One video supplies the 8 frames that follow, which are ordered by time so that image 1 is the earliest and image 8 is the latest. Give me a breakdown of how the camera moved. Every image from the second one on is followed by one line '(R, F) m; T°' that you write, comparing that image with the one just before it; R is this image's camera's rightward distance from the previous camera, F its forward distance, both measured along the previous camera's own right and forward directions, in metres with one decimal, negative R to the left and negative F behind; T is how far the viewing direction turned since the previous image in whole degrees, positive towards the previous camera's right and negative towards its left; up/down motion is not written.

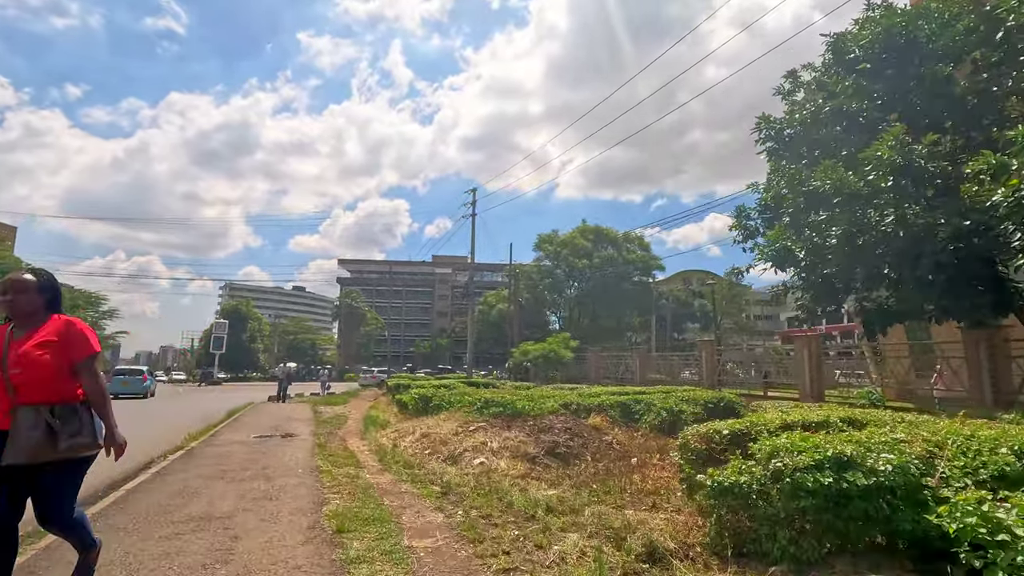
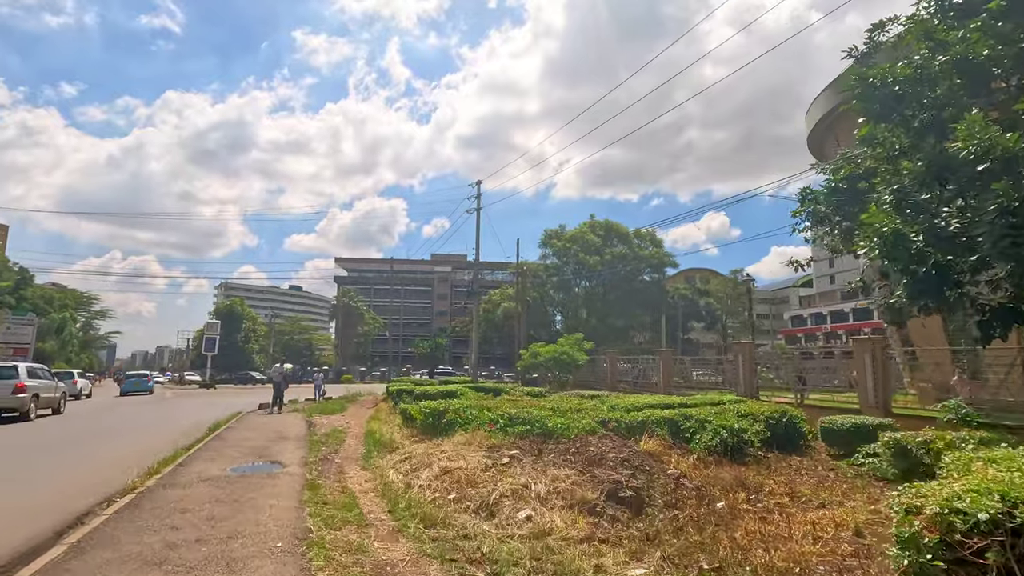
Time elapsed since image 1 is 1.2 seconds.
(-0.6, +2.0) m; 0°
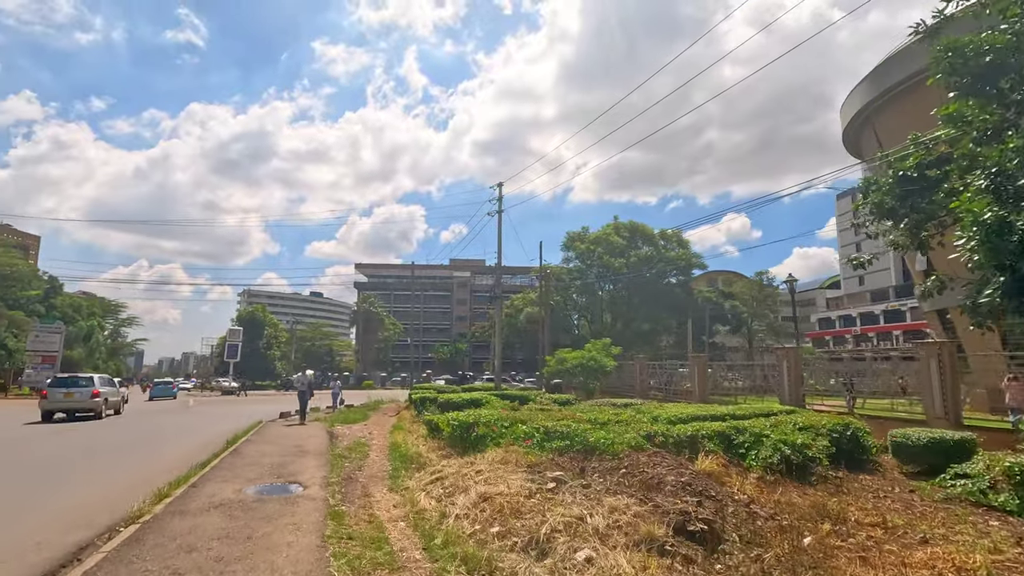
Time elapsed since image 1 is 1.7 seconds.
(-0.3, +0.8) m; -2°
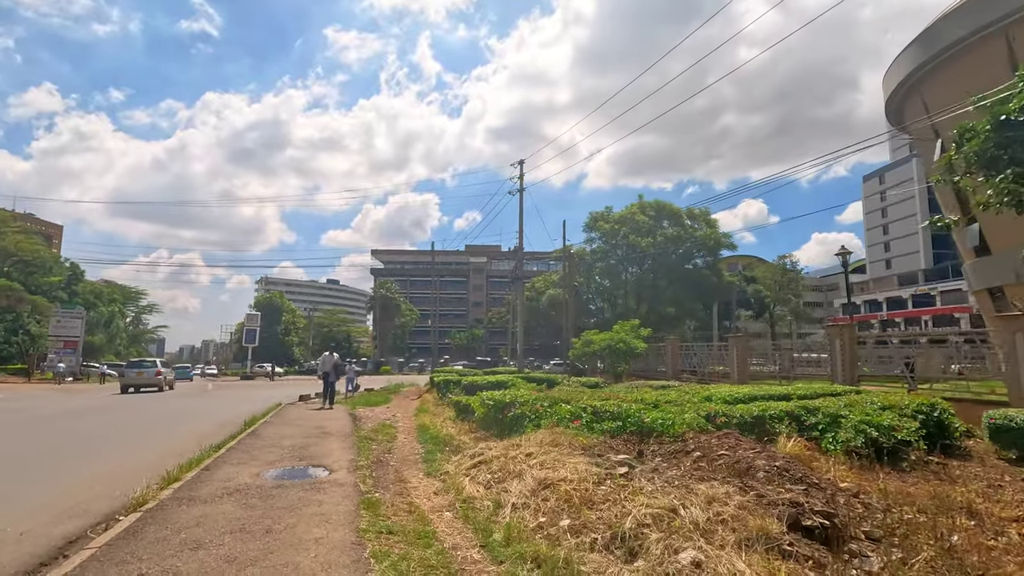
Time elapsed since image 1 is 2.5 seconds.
(-0.5, +1.1) m; -2°
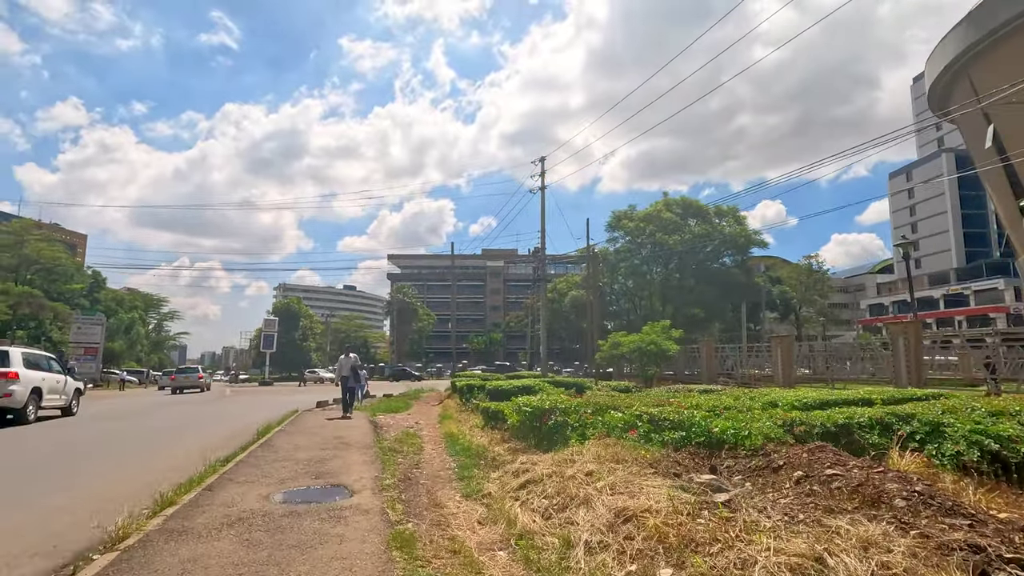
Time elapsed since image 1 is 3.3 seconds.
(-0.4, +1.1) m; -2°
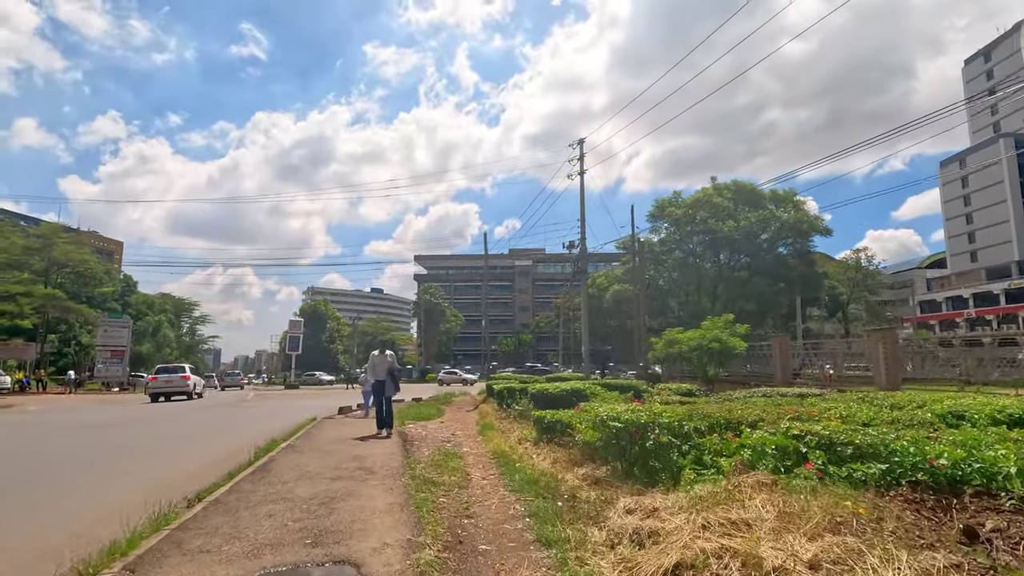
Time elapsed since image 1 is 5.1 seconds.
(-0.7, +2.6) m; -3°
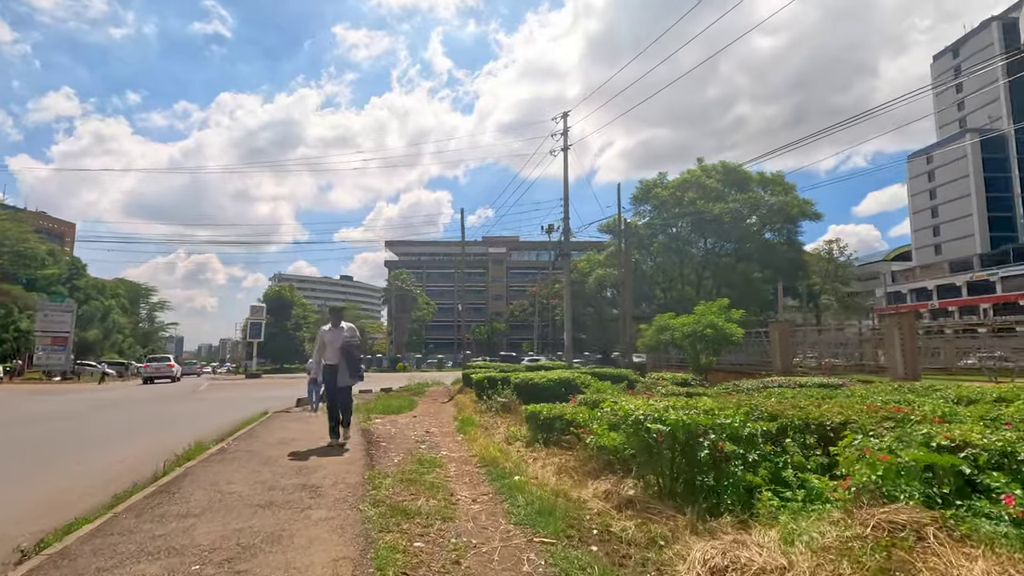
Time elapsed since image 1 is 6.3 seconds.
(-0.3, +2.0) m; +3°
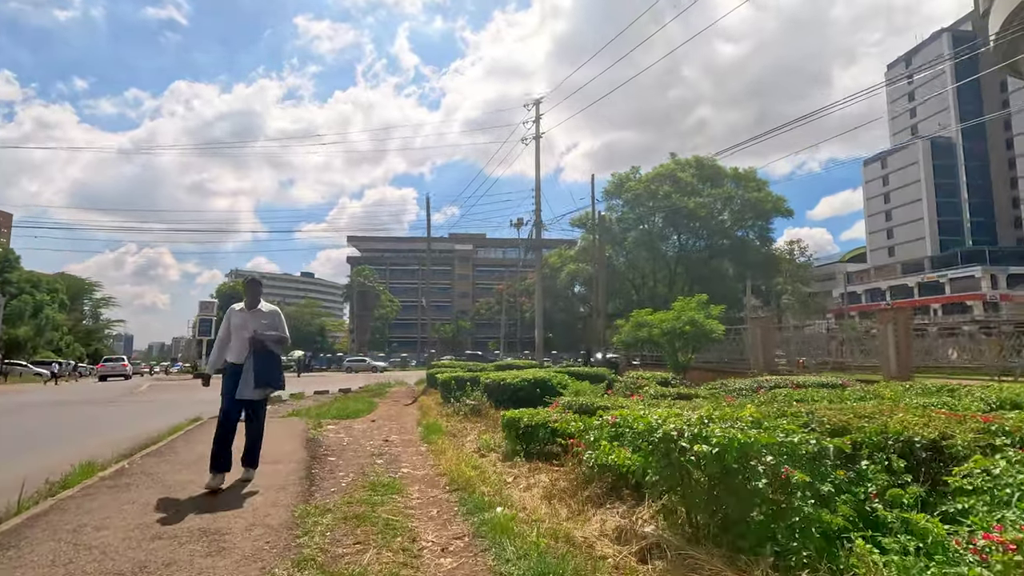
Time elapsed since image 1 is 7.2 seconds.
(-0.2, +1.4) m; +4°
